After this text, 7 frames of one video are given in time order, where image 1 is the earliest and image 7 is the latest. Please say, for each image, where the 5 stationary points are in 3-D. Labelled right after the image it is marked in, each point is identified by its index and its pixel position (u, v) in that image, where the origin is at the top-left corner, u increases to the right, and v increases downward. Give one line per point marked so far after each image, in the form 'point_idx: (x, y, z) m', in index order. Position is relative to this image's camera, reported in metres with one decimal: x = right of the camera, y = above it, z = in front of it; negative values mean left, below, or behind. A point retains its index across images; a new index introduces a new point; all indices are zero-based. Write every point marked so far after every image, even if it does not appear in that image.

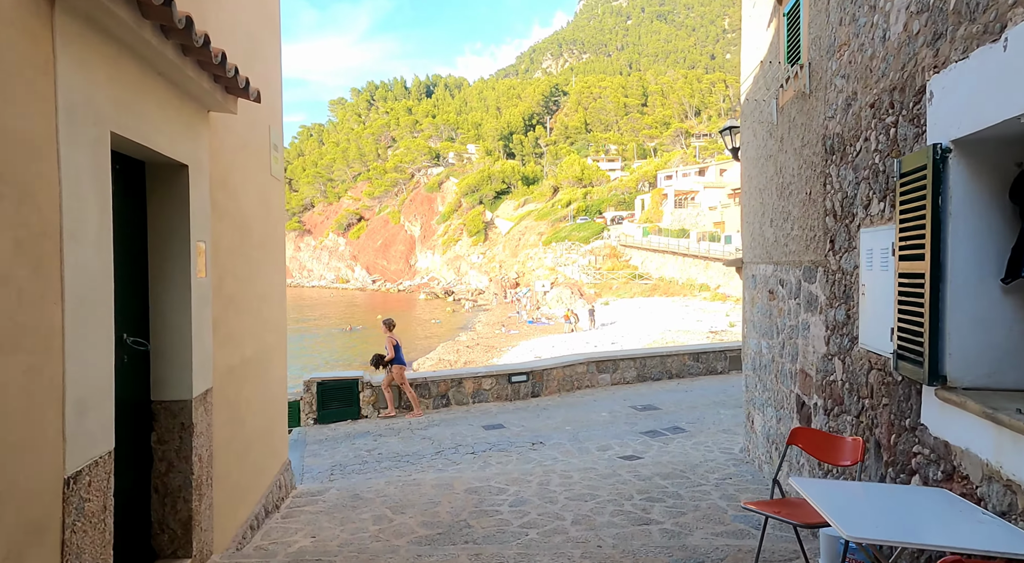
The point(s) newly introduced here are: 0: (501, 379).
0: (-0.2, -1.3, +9.1) m
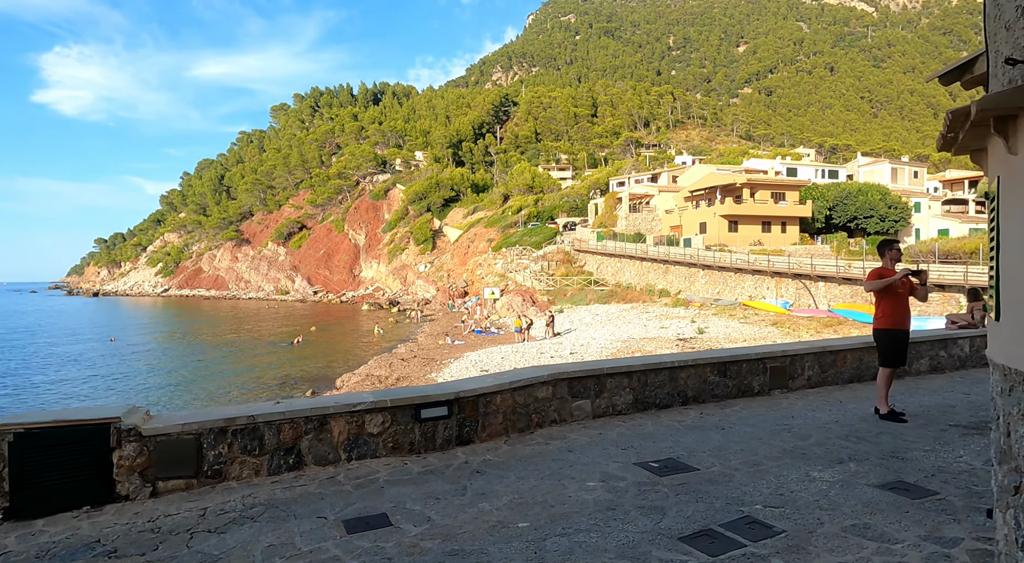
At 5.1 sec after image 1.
0: (-0.8, -1.0, +5.0) m
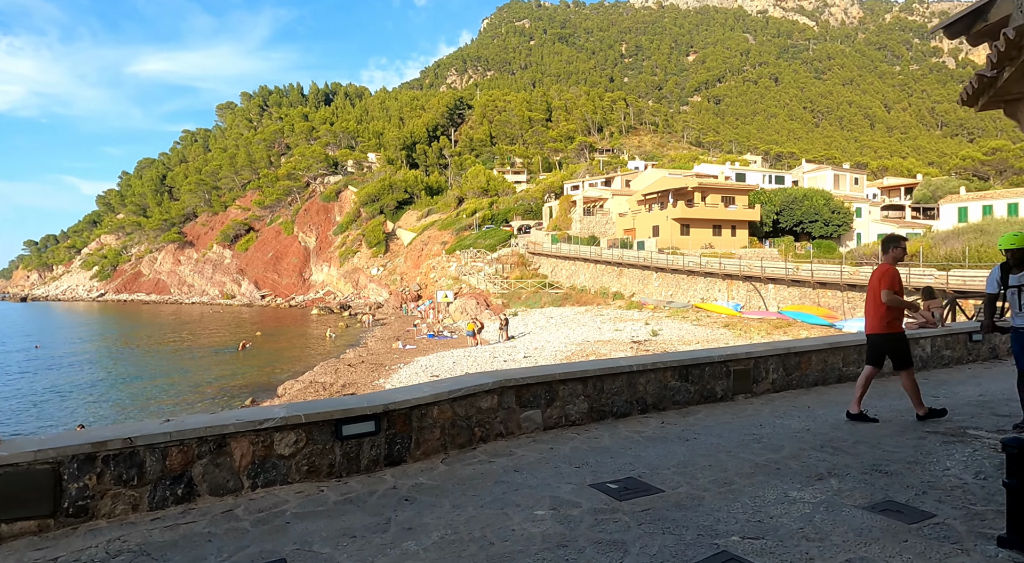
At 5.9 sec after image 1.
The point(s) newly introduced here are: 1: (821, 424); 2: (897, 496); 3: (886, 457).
0: (-1.2, -0.9, +4.3) m
1: (+2.5, -1.2, +5.5) m
2: (+2.2, -1.2, +3.8) m
3: (+2.6, -1.2, +4.6) m
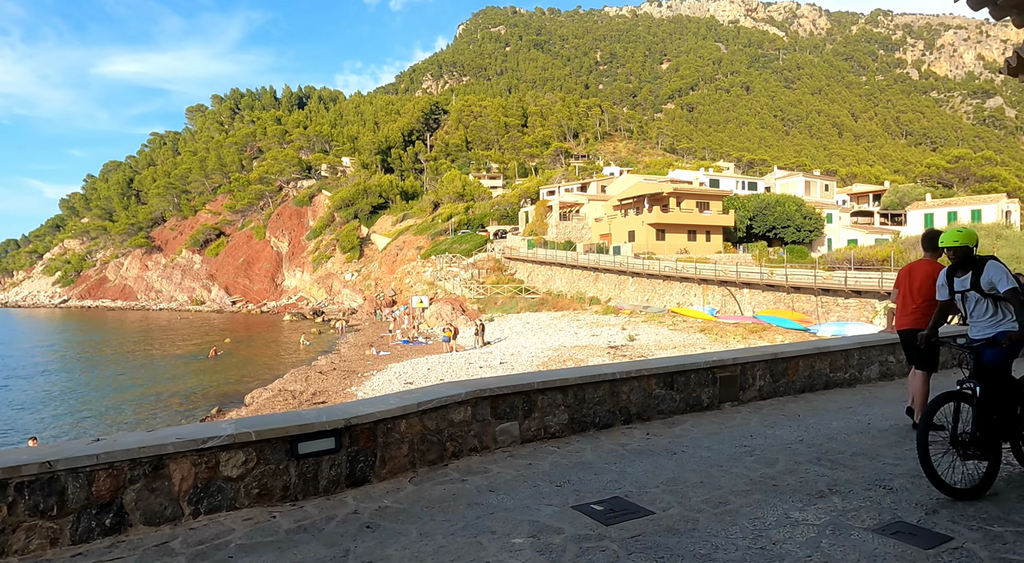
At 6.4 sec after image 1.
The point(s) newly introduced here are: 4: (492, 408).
0: (-1.4, -1.0, +3.8) m
1: (+2.3, -1.2, +5.2) m
2: (+2.1, -1.2, +3.5) m
3: (+2.4, -1.2, +4.3) m
4: (-0.1, -0.9, +4.9) m
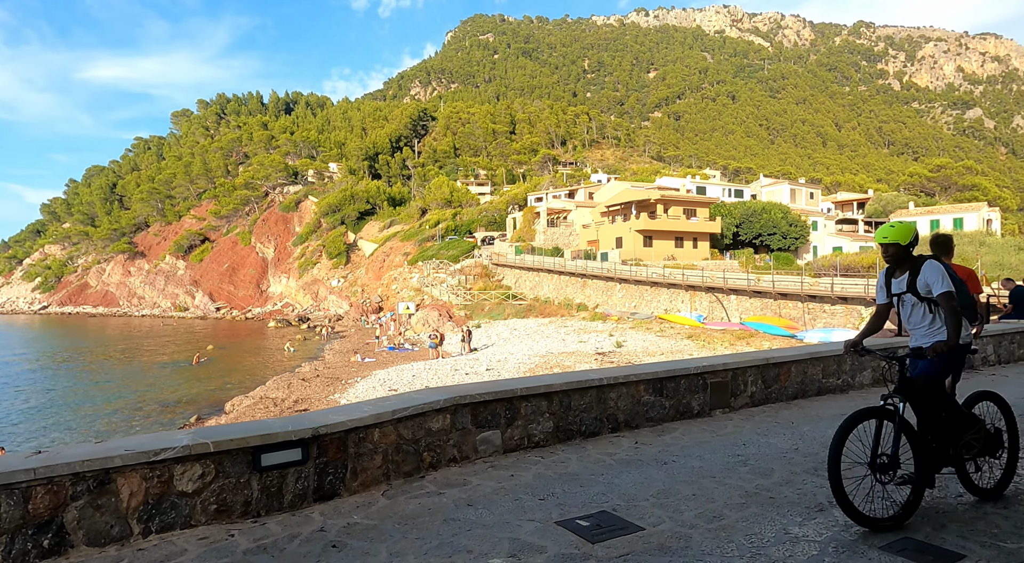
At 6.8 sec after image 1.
0: (-1.5, -0.9, +3.5) m
1: (+2.2, -1.2, +5.0) m
2: (+1.9, -1.2, +3.3) m
3: (+2.3, -1.2, +4.1) m
4: (-0.3, -0.9, +4.6) m
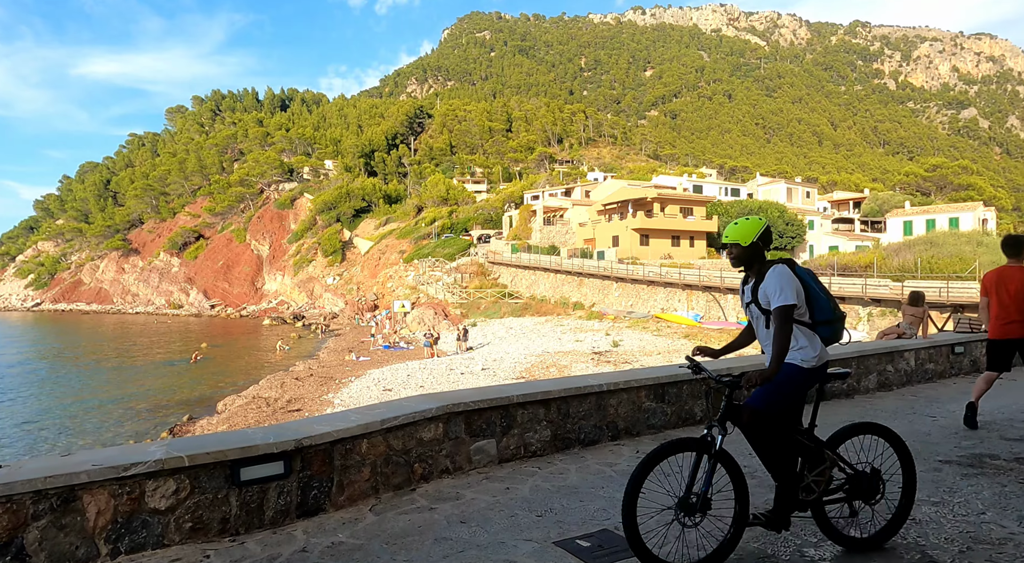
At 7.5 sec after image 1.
0: (-1.5, -1.0, +3.3) m
1: (+2.2, -1.2, +4.8) m
2: (+1.9, -1.2, +3.1) m
3: (+2.3, -1.2, +3.9) m
4: (-0.3, -0.9, +4.4) m
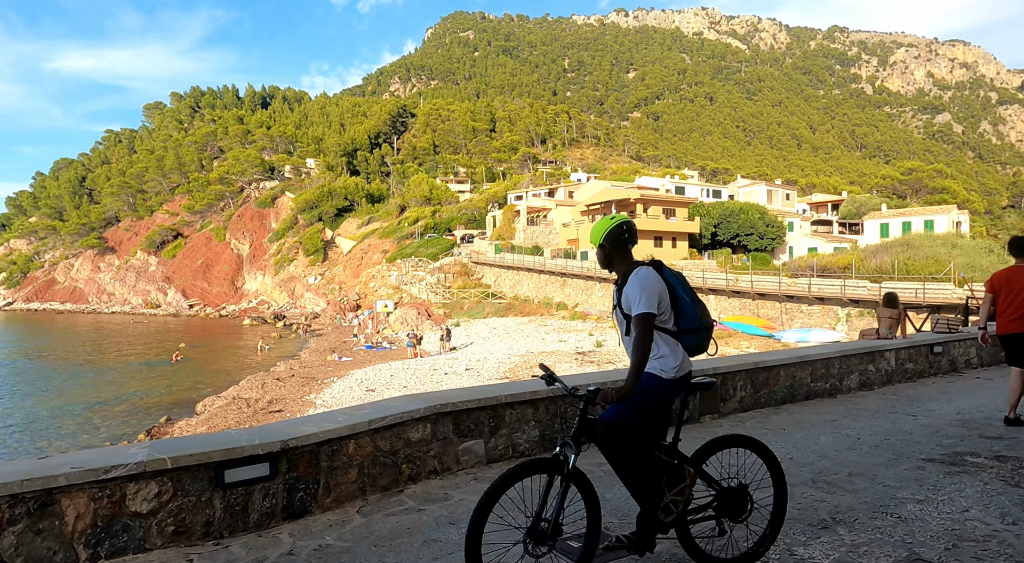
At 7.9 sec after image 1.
0: (-1.6, -0.9, +3.2) m
1: (+2.1, -1.2, +4.8) m
2: (+1.9, -1.2, +3.1) m
3: (+2.2, -1.2, +3.9) m
4: (-0.4, -0.9, +4.3) m
